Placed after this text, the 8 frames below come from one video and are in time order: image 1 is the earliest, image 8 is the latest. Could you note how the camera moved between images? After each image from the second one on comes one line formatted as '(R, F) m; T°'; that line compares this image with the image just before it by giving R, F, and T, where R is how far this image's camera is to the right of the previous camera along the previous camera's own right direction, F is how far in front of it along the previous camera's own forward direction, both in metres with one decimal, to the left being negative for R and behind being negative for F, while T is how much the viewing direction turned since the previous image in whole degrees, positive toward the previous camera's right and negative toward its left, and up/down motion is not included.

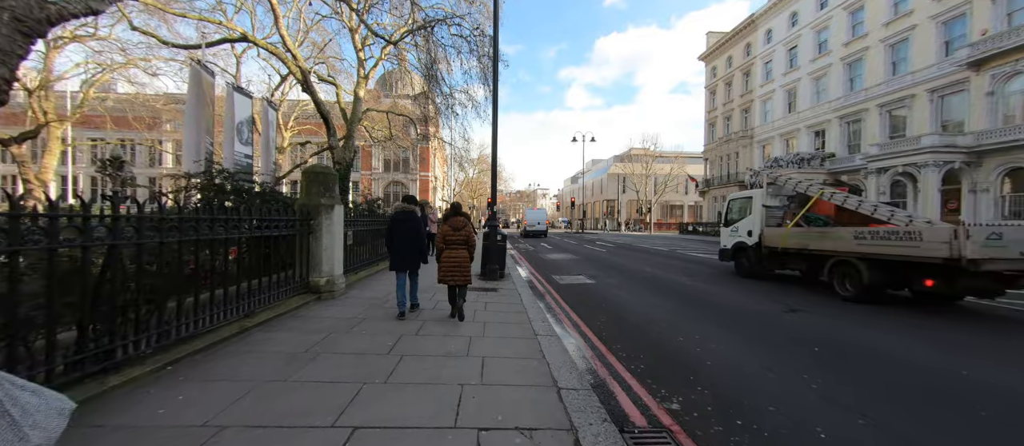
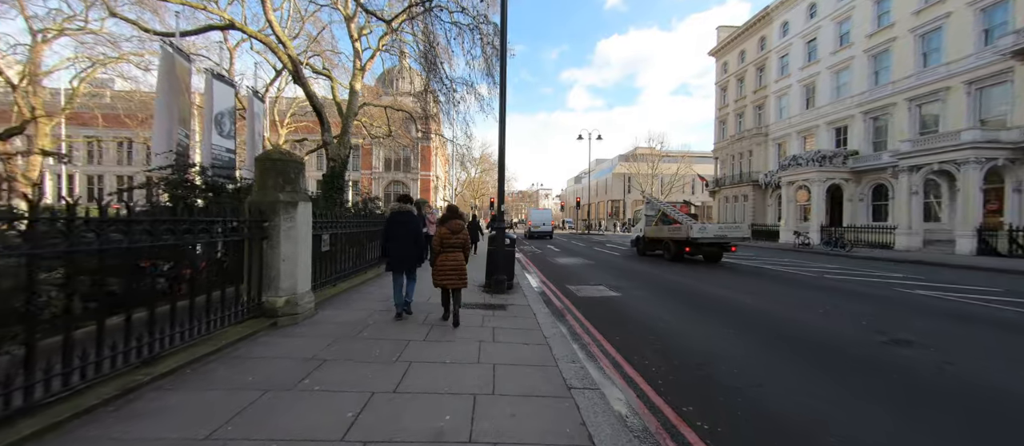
(-0.1, +1.0) m; 0°
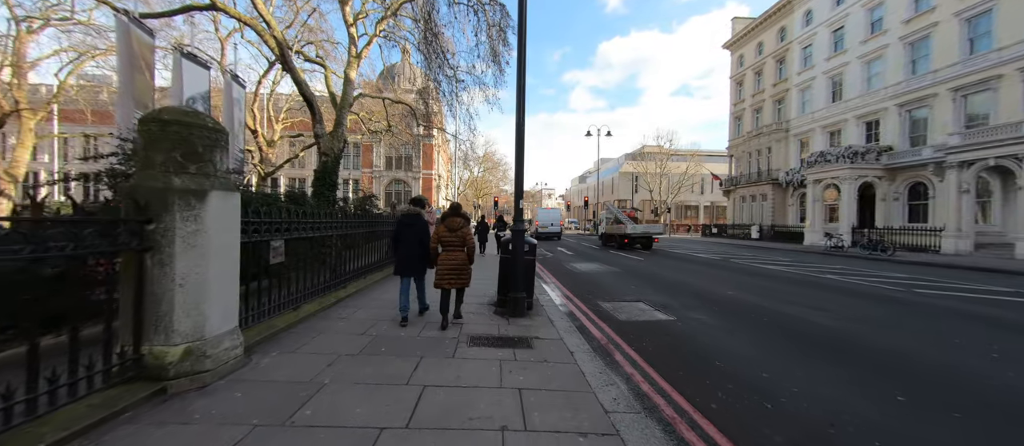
(-0.2, +1.3) m; 0°
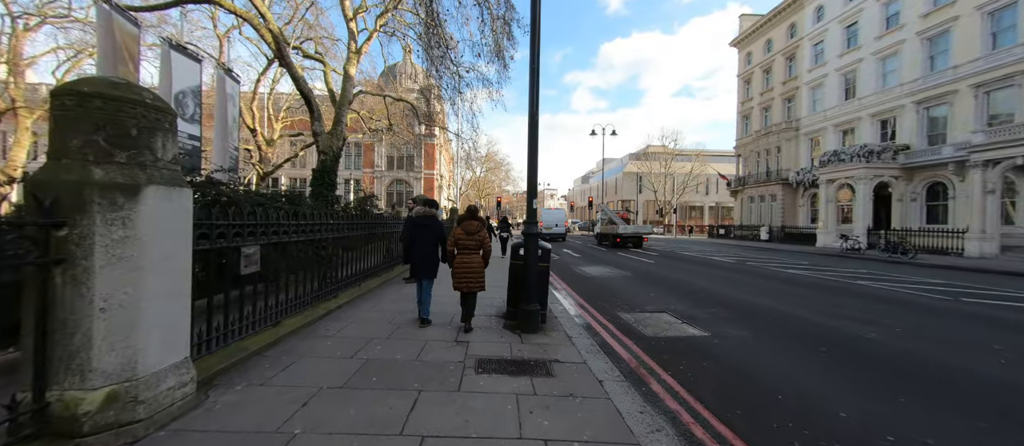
(-0.1, +0.5) m; 0°
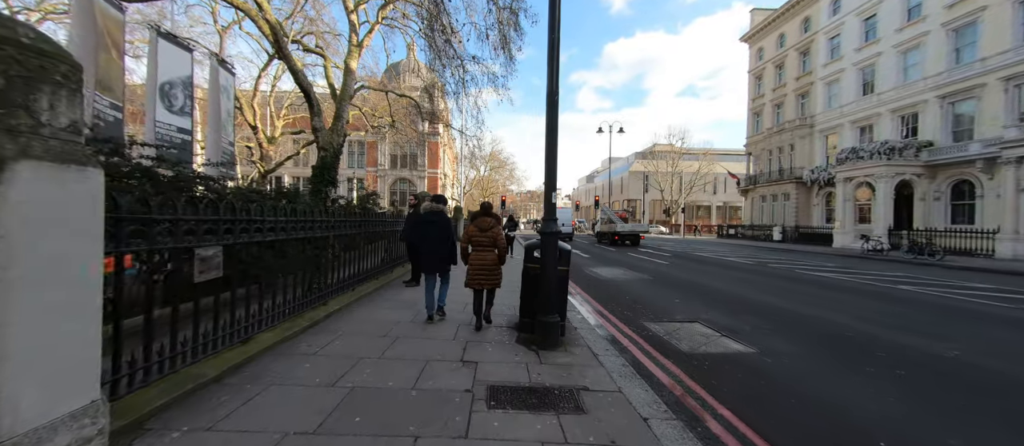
(-0.1, +0.5) m; -1°
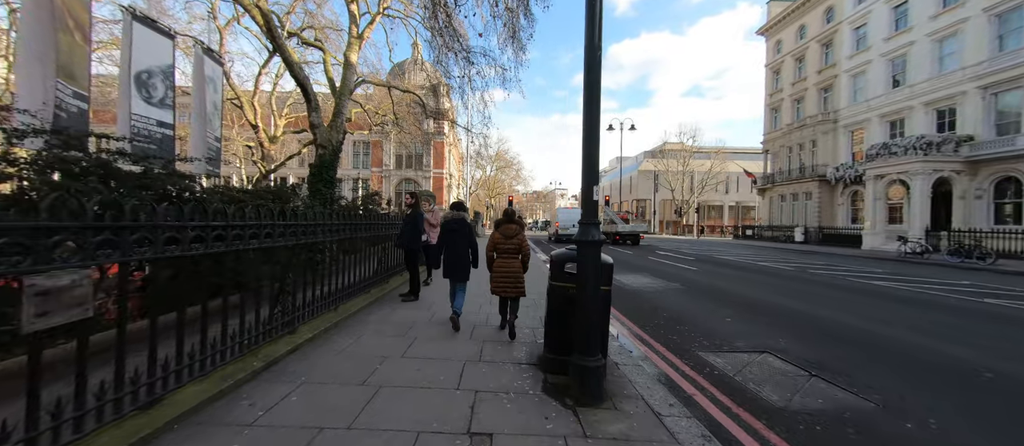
(-0.1, +0.8) m; -1°
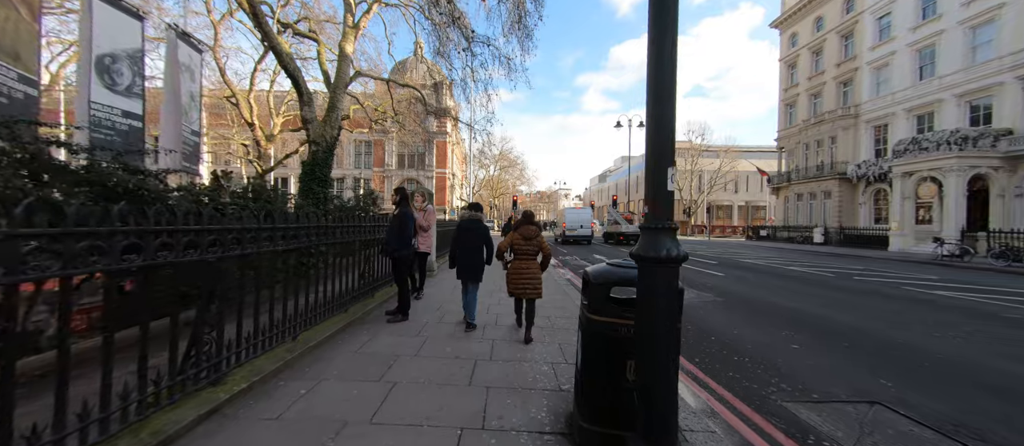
(-0.1, +0.9) m; -1°
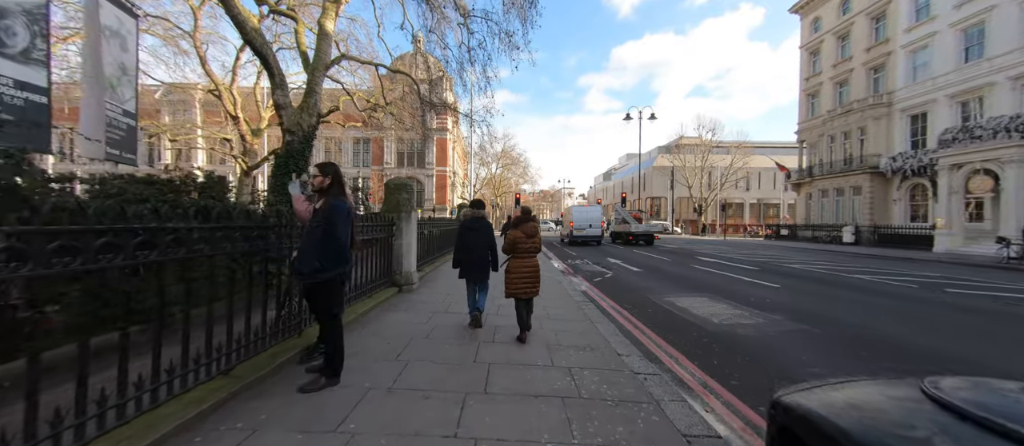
(0.0, +1.5) m; -1°
